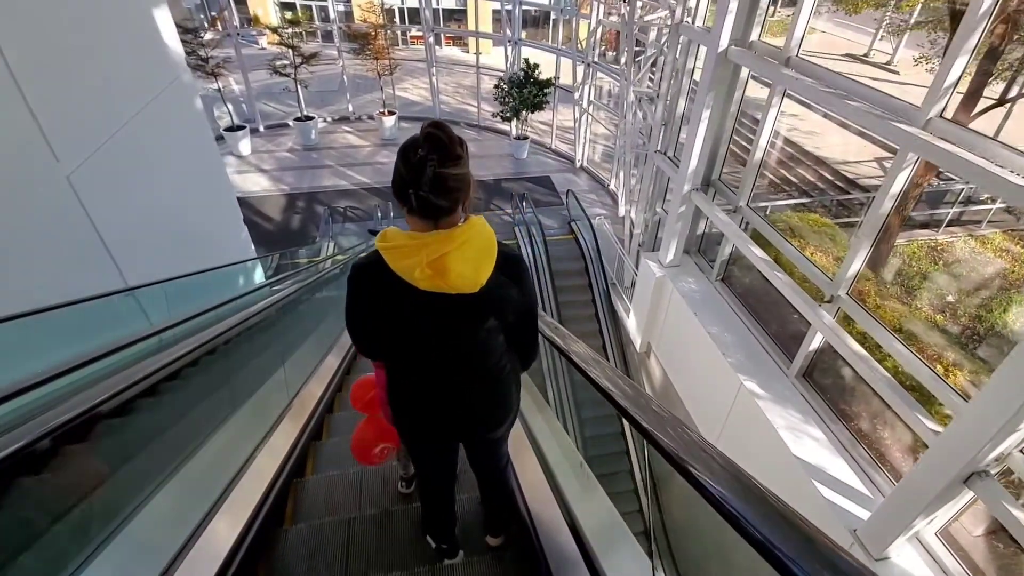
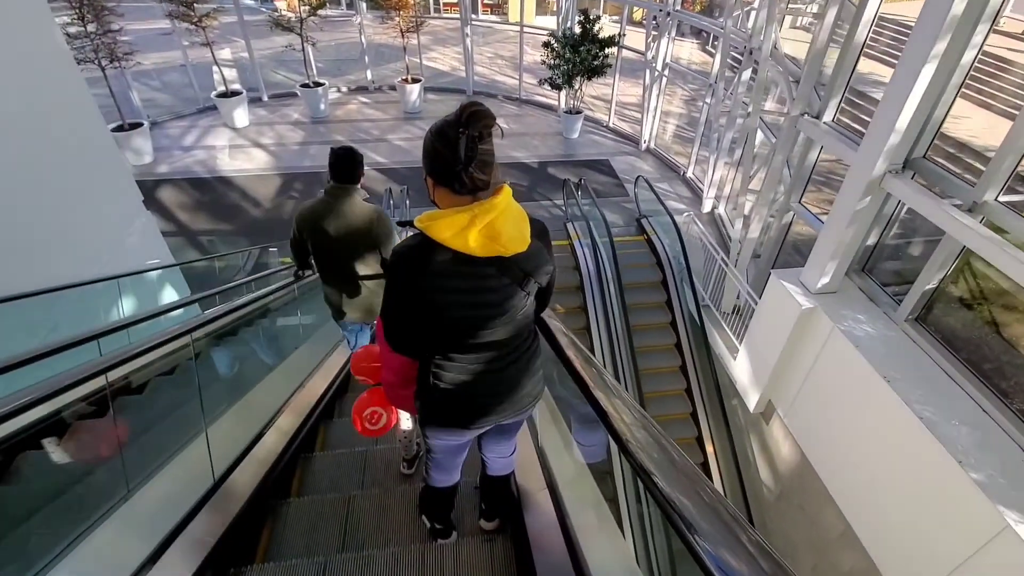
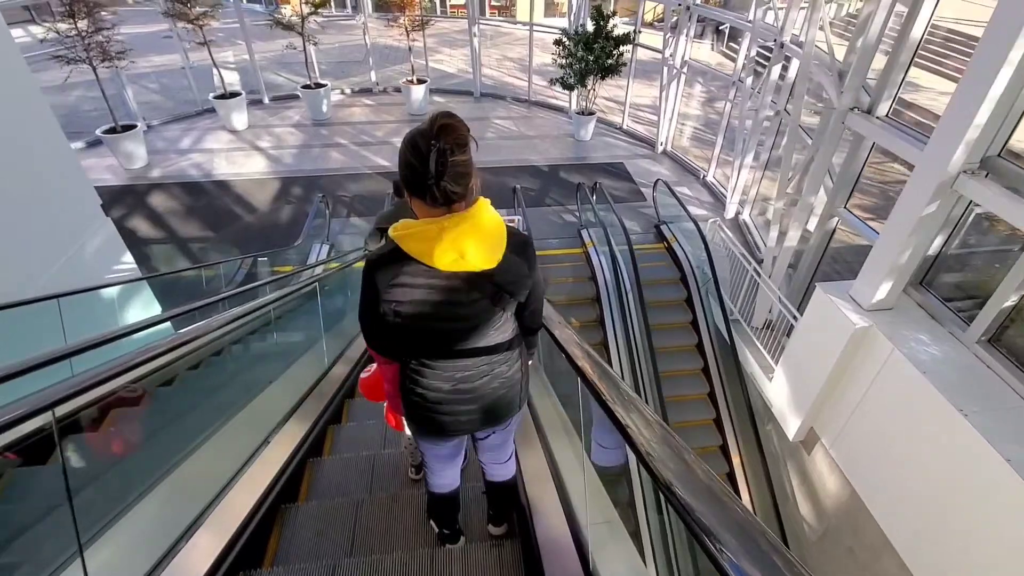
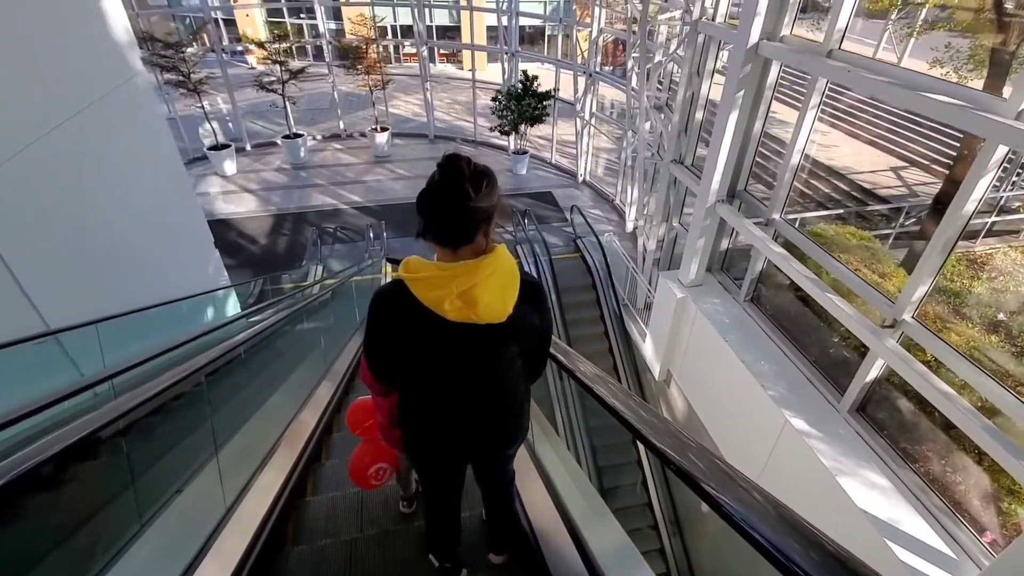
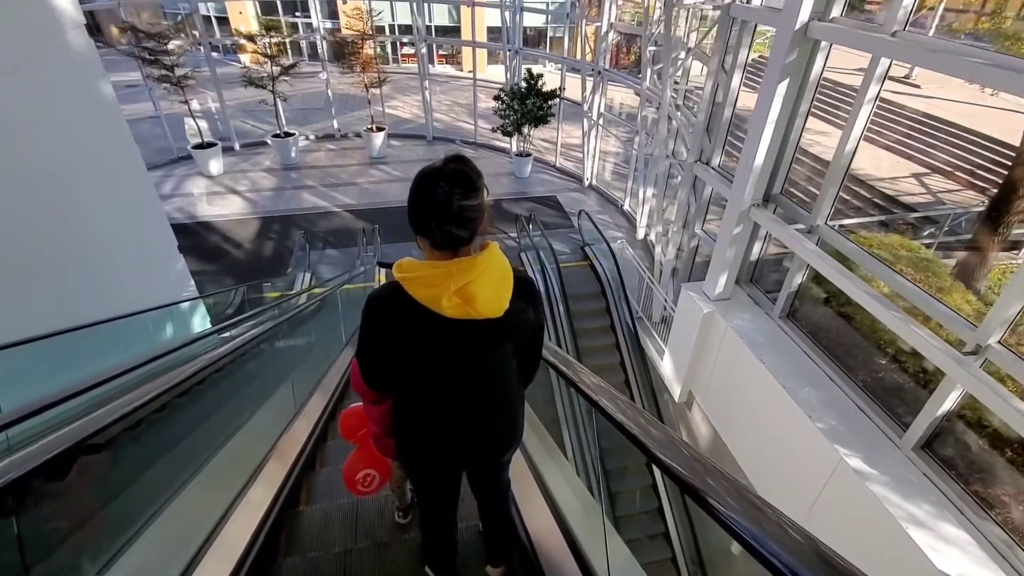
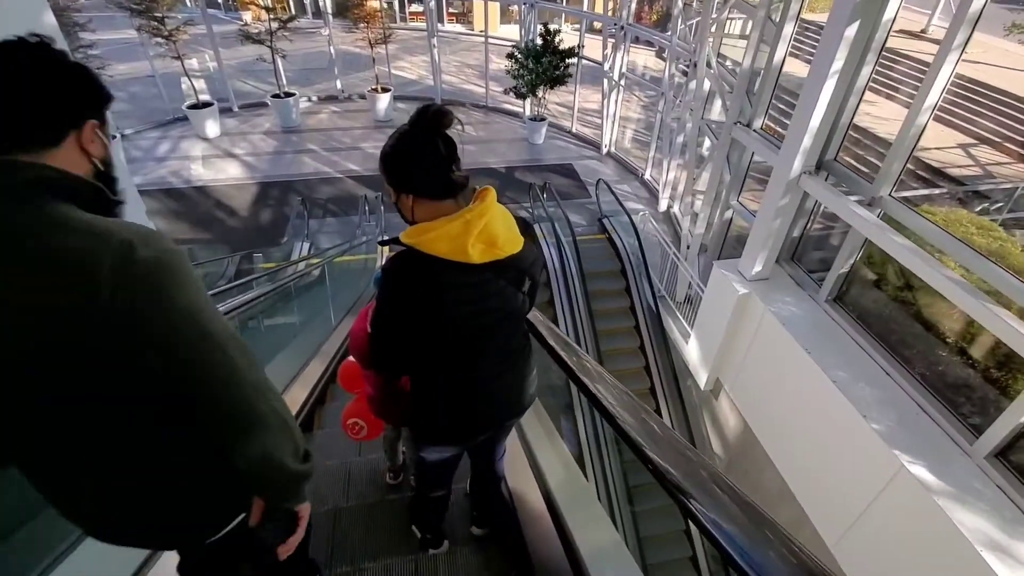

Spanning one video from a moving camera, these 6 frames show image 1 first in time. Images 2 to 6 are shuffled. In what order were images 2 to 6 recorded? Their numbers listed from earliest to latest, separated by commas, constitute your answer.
4, 5, 6, 2, 3
